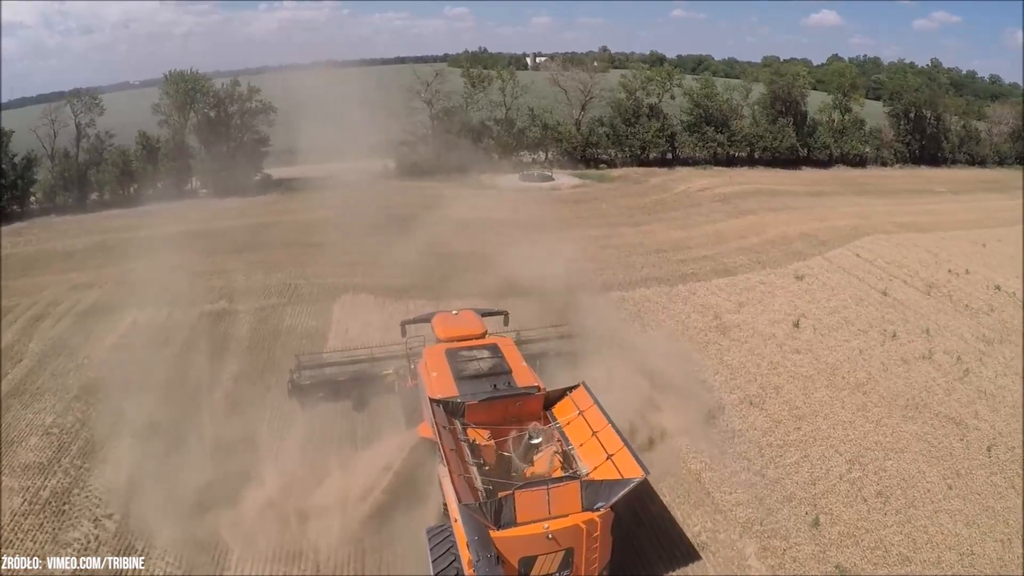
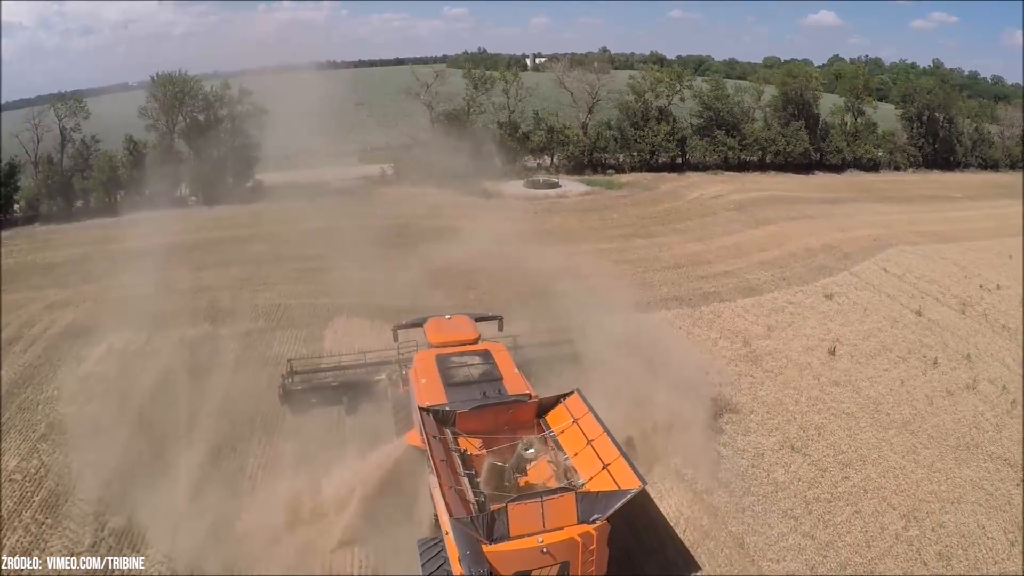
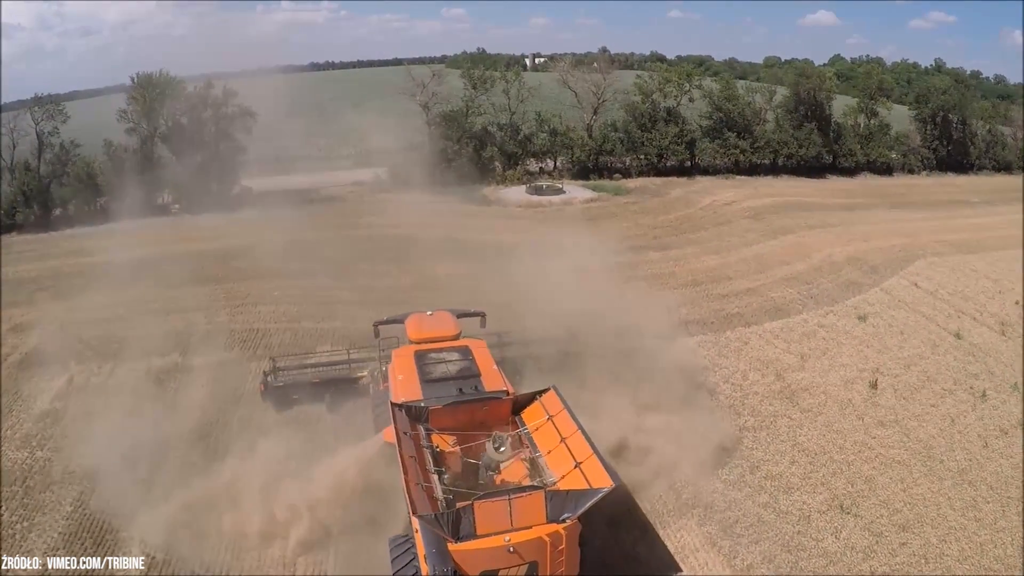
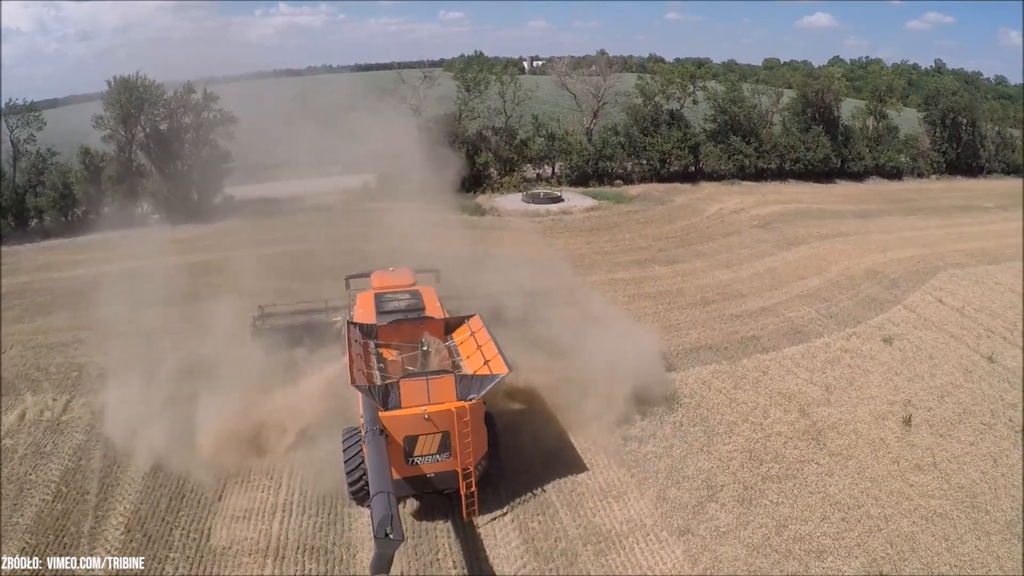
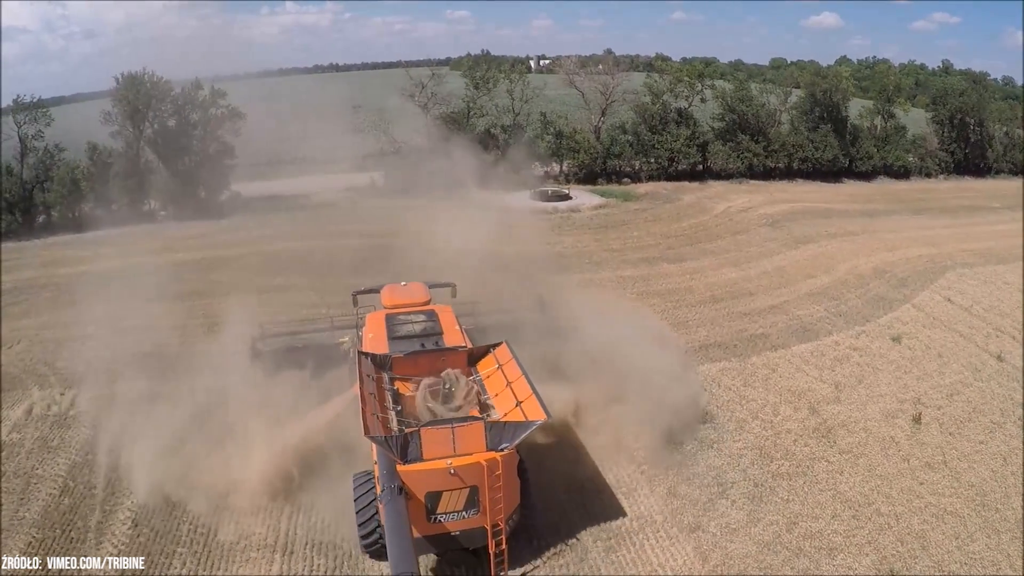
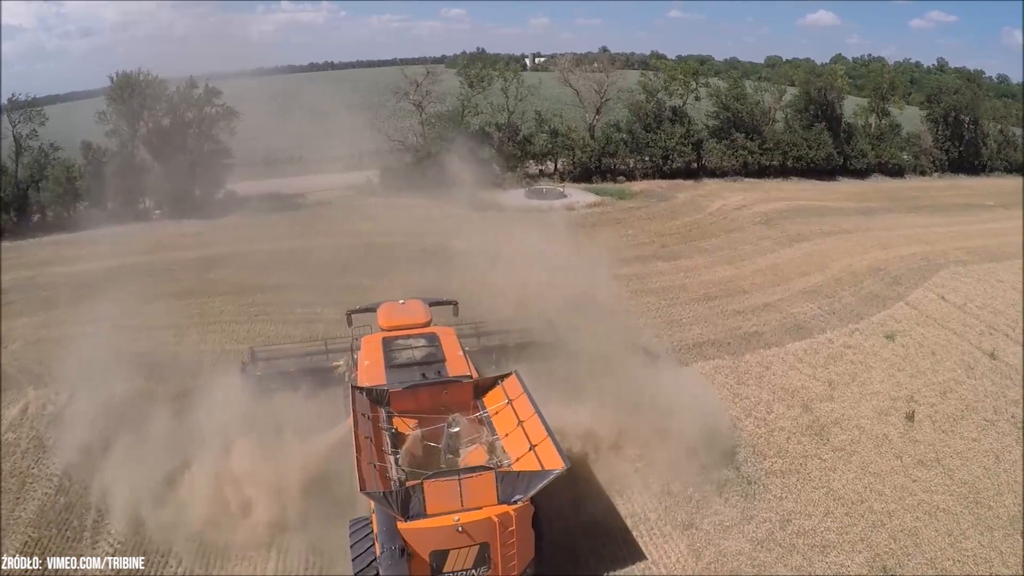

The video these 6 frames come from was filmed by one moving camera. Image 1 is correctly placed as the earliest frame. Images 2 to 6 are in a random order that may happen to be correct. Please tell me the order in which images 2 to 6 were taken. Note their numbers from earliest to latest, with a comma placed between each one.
2, 3, 6, 5, 4
